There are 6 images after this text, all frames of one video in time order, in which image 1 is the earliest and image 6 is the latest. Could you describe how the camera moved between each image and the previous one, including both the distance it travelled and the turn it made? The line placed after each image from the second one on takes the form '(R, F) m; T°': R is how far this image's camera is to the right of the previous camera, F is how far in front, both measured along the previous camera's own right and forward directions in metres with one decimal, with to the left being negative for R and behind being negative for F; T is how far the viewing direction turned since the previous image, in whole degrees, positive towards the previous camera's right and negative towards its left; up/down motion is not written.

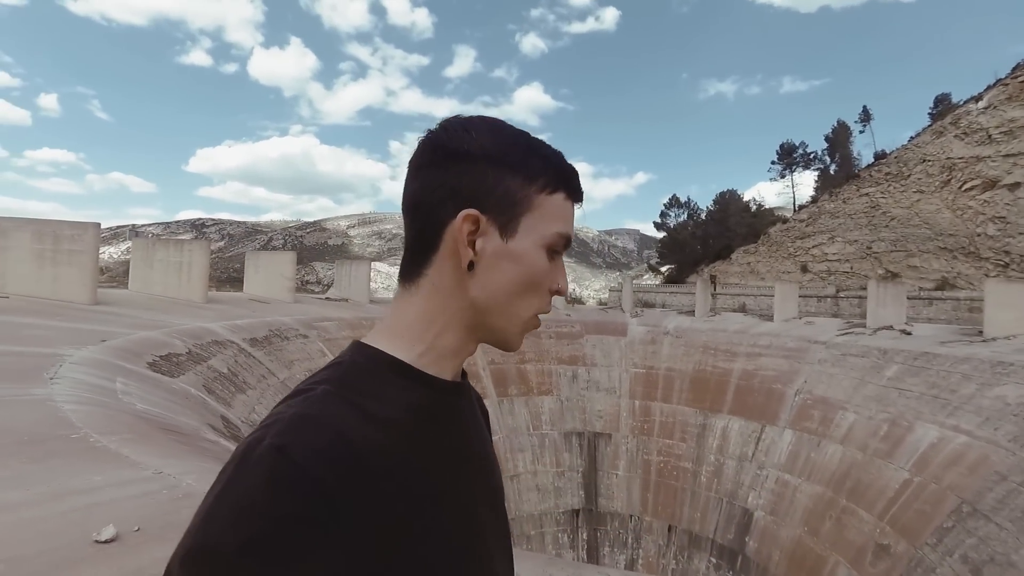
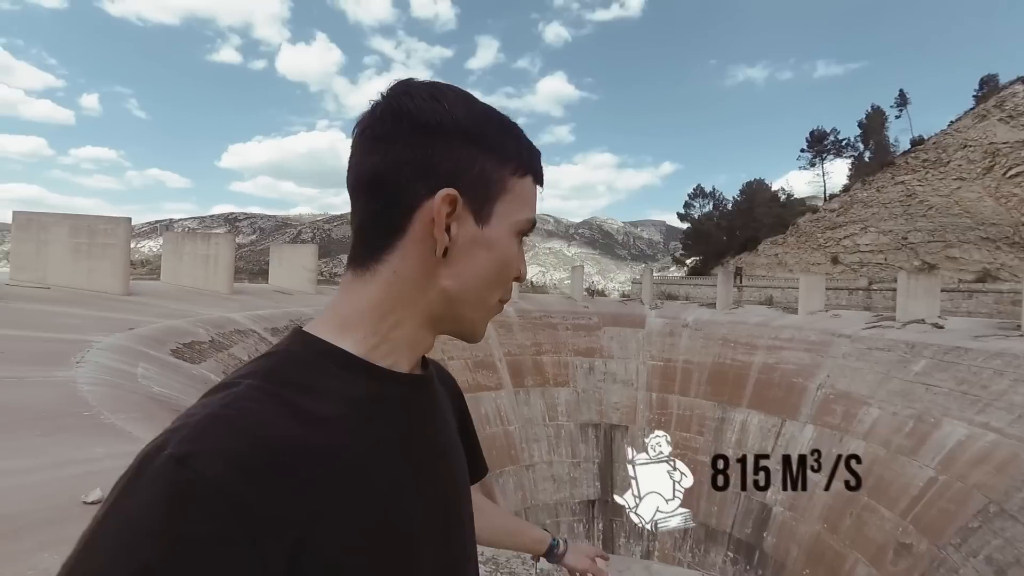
(+0.3, 0.0) m; -3°
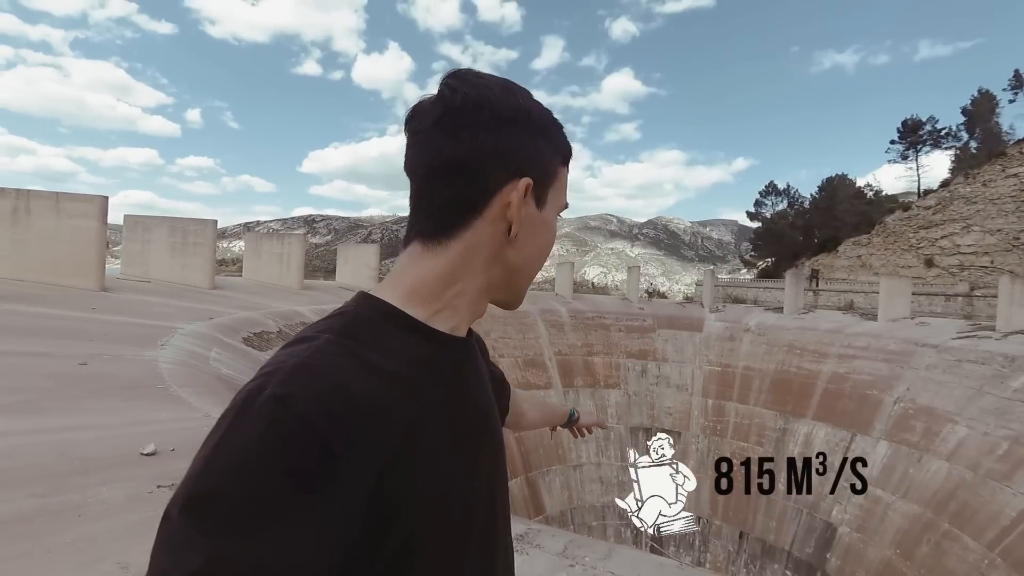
(+0.4, 0.0) m; -7°
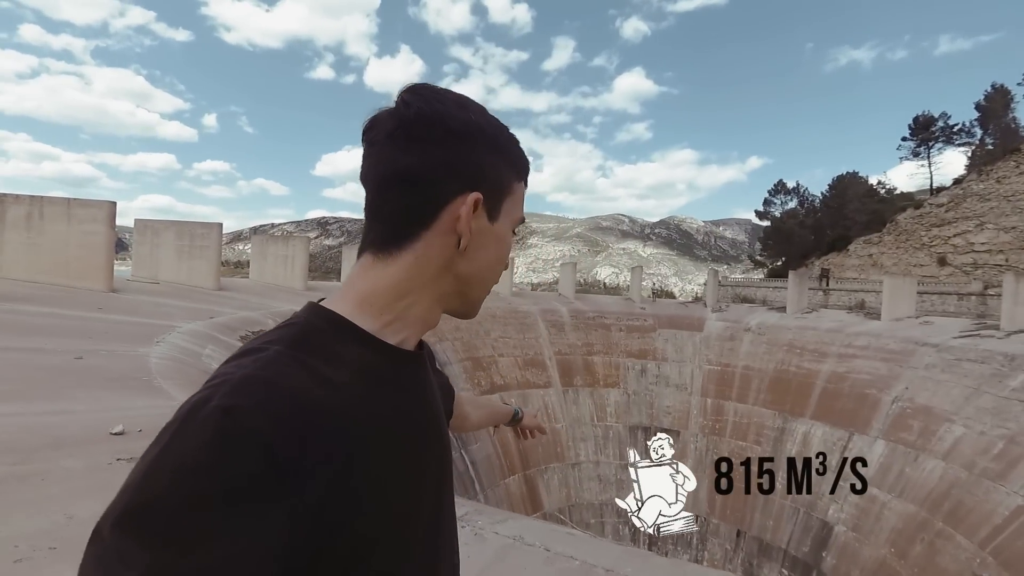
(+0.4, -0.2) m; -2°
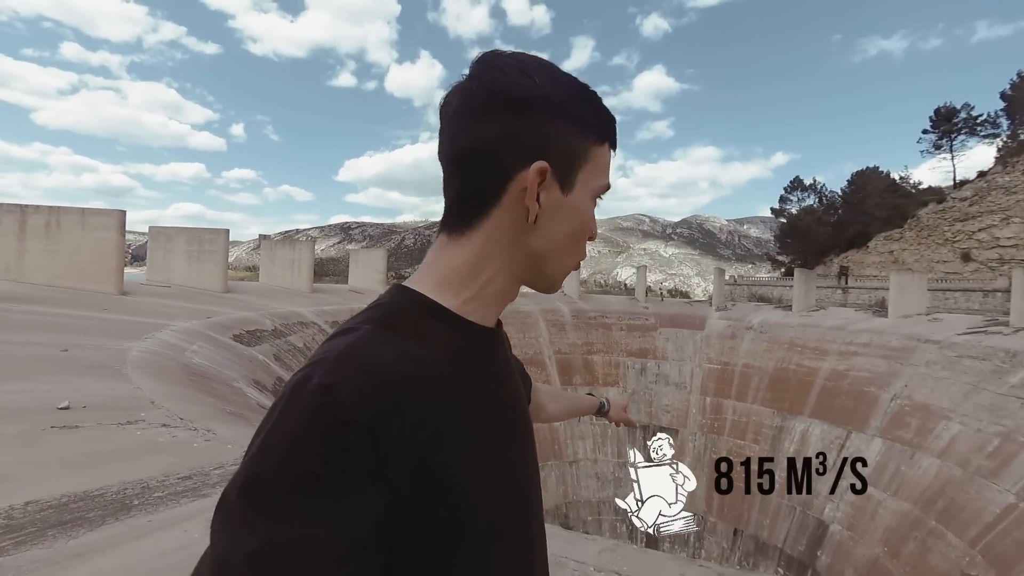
(+0.8, -0.3) m; -3°
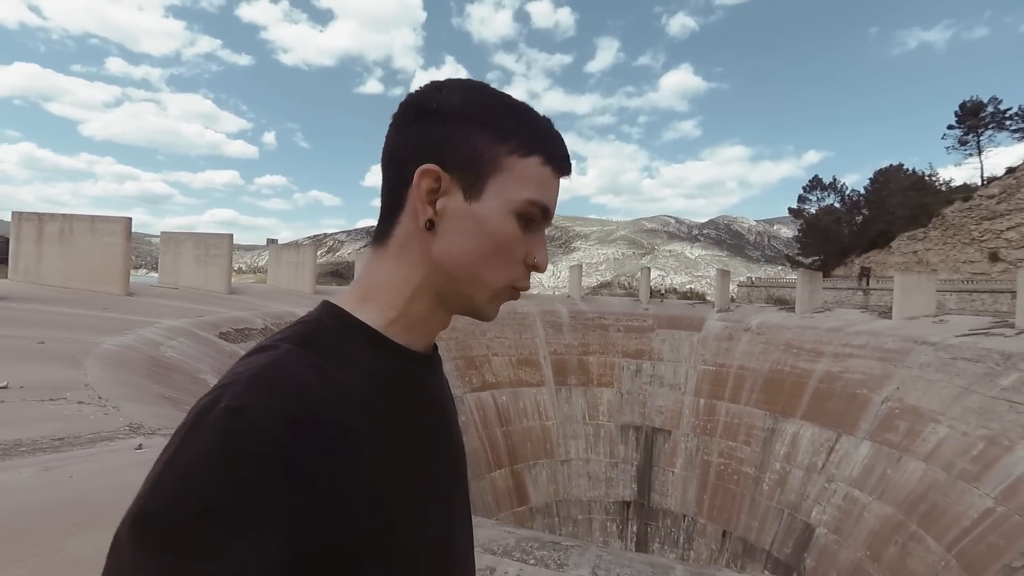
(+1.0, -0.3) m; -3°
